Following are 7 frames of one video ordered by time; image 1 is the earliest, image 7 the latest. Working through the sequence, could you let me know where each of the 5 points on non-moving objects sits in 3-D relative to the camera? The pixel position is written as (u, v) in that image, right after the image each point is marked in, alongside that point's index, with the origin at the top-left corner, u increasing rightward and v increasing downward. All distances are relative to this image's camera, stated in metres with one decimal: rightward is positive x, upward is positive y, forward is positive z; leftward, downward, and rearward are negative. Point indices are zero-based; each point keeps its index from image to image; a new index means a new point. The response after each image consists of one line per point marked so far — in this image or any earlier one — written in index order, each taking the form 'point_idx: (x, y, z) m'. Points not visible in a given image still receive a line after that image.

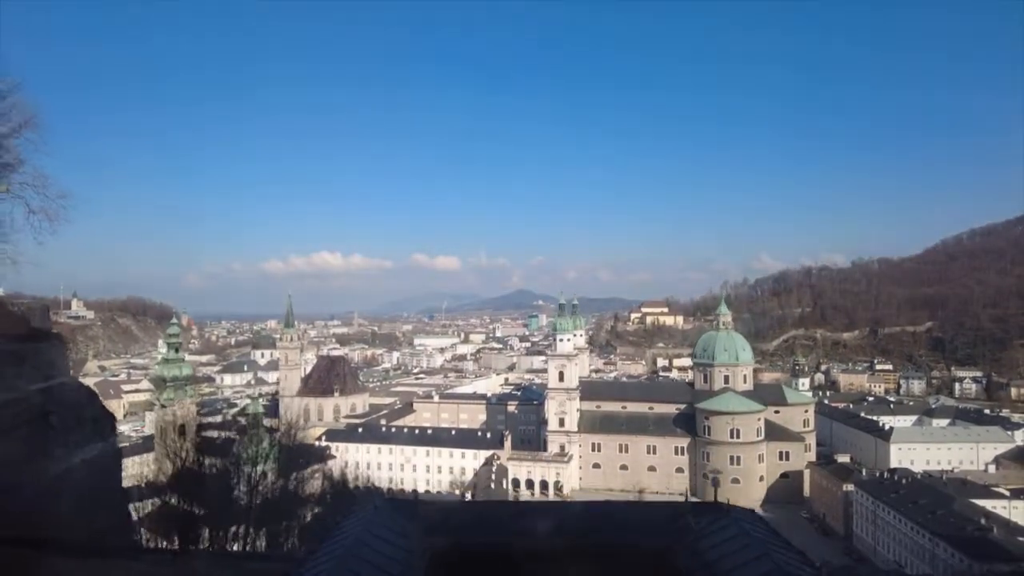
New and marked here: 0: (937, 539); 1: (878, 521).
0: (+8.3, -4.9, +12.9) m
1: (+8.7, -5.6, +15.7) m
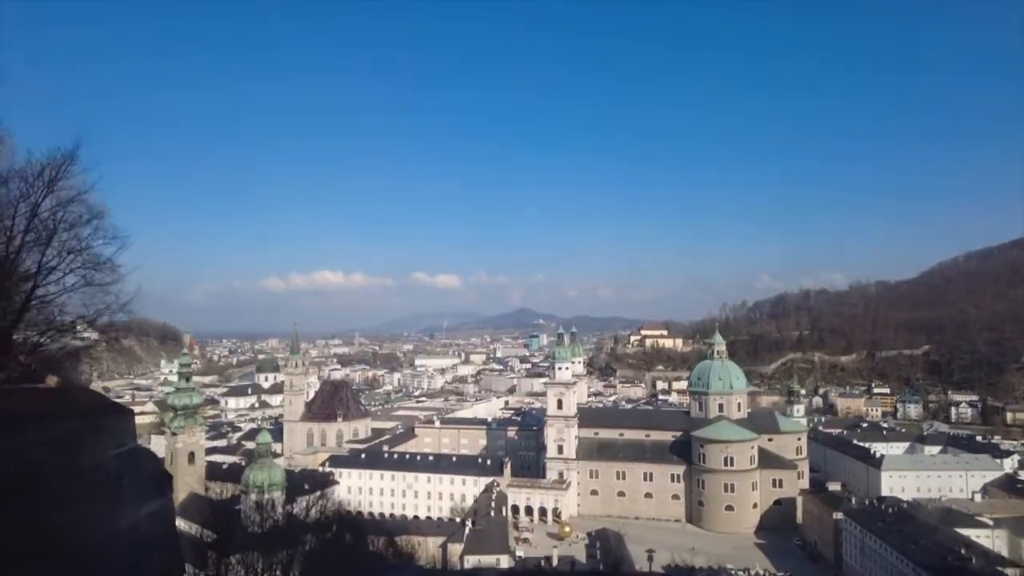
0: (+8.3, -5.8, +13.5) m
1: (+8.7, -6.4, +16.2) m
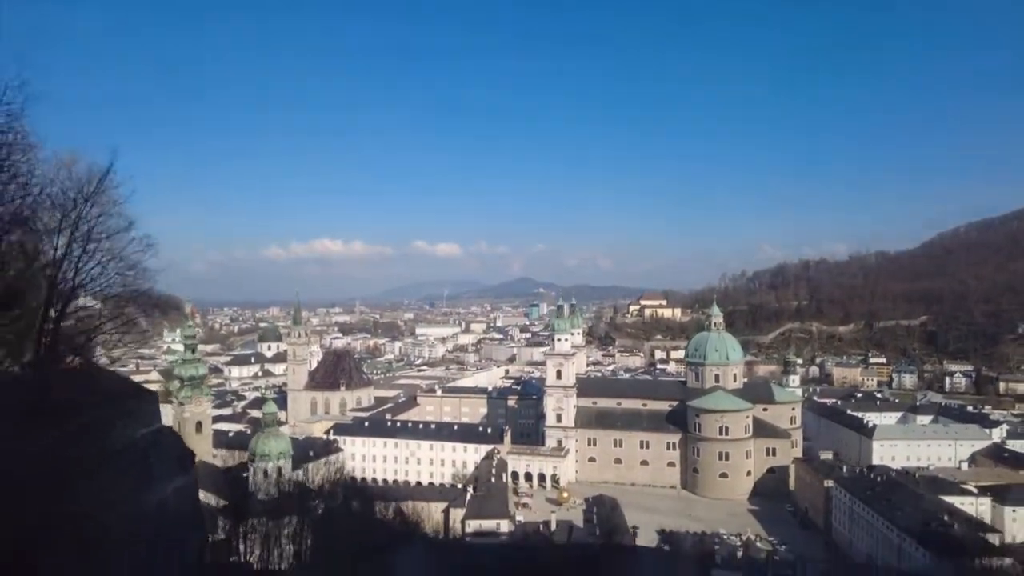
0: (+8.3, -5.2, +14.0) m
1: (+8.7, -5.8, +16.7) m
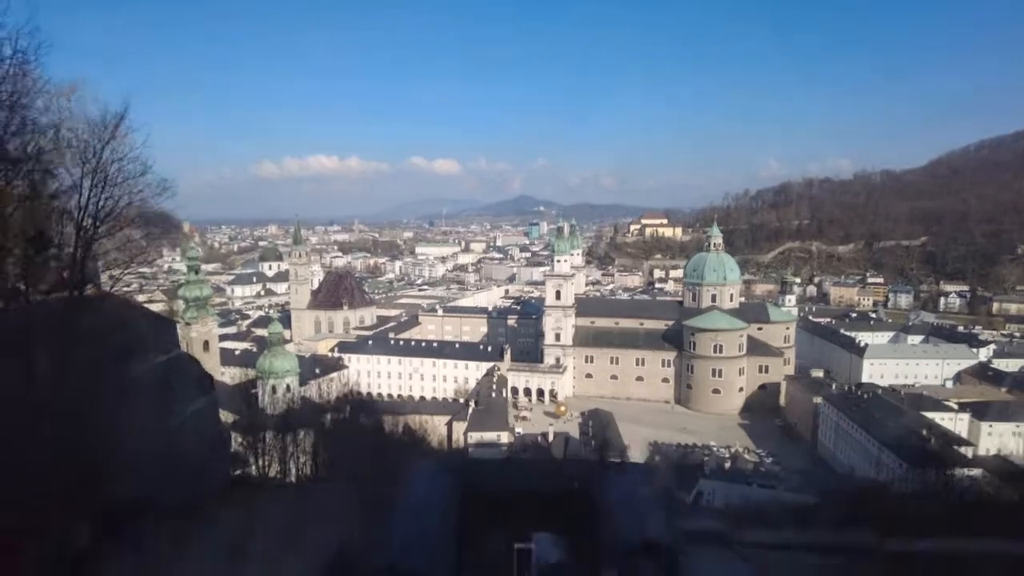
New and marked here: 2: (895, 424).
0: (+8.3, -3.6, +14.7) m
1: (+8.7, -3.8, +17.5) m
2: (+9.0, -3.2, +15.5) m
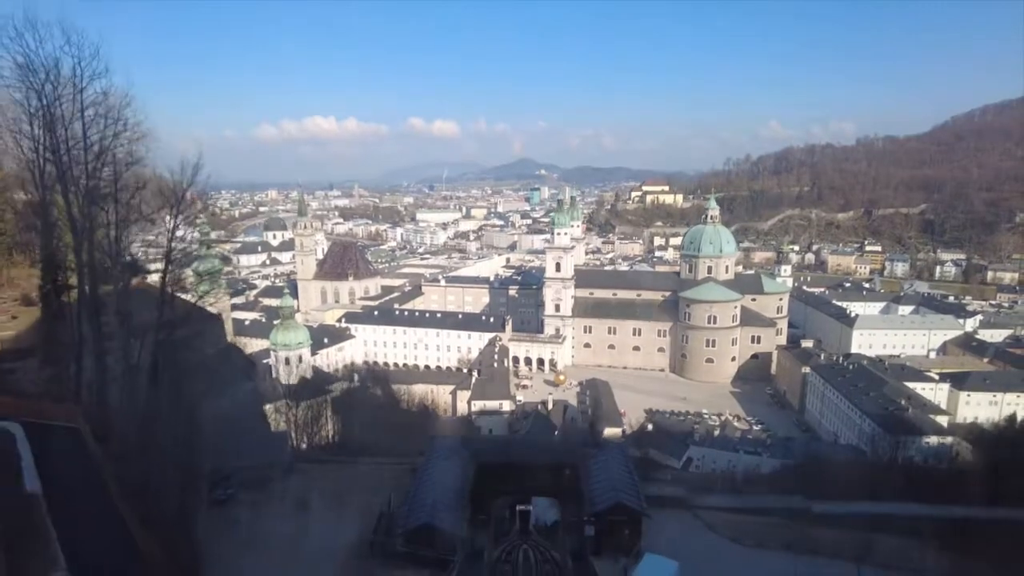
0: (+8.3, -3.0, +15.6) m
1: (+8.7, -3.1, +18.4) m
2: (+9.1, -2.6, +16.4) m
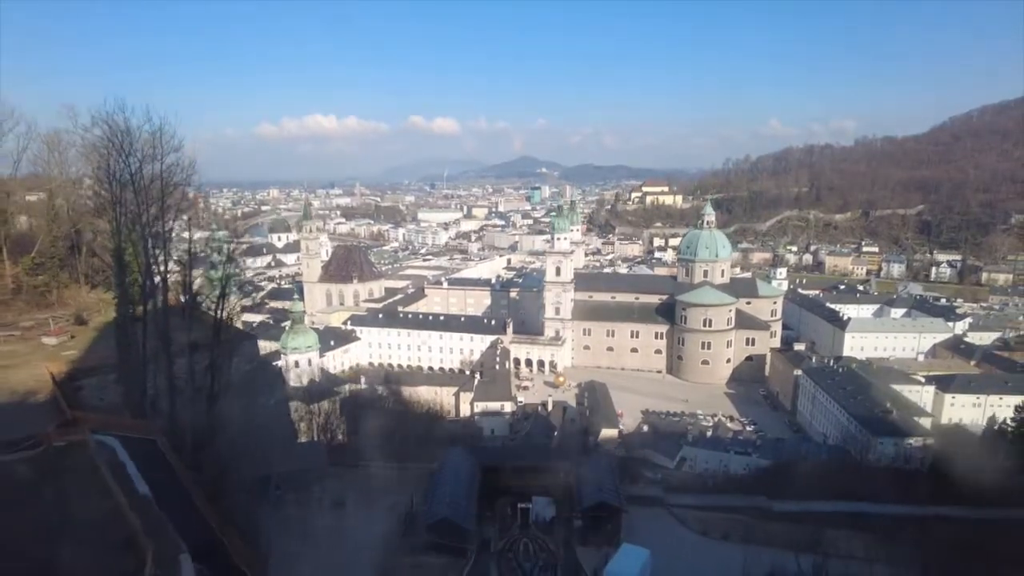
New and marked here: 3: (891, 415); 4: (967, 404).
0: (+8.4, -3.2, +16.2) m
1: (+8.8, -3.3, +19.0) m
2: (+9.1, -2.8, +17.1) m
3: (+9.2, -3.0, +15.9) m
4: (+12.5, -3.2, +18.1) m
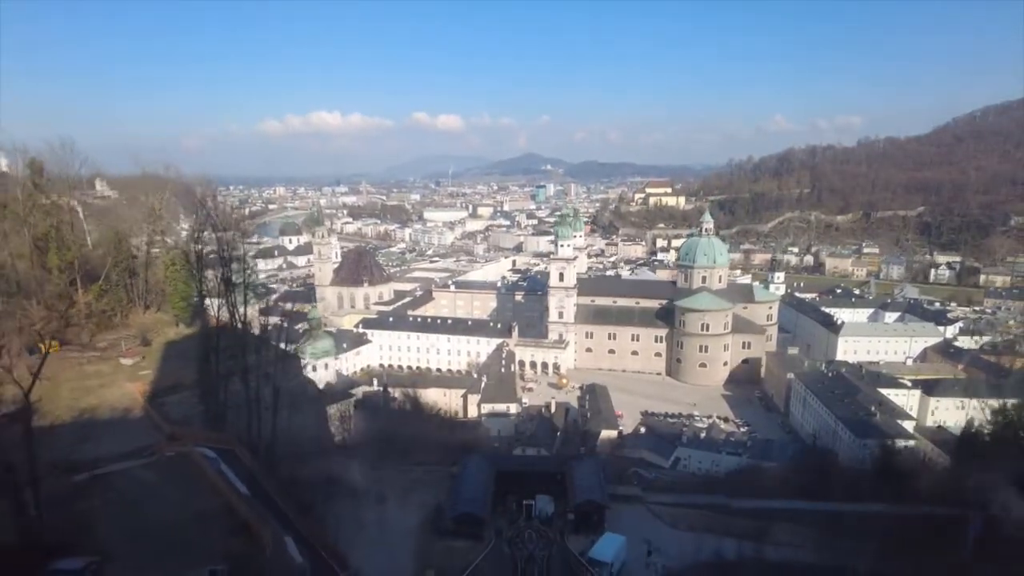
0: (+8.5, -3.5, +17.2) m
1: (+8.9, -3.5, +20.0) m
2: (+9.3, -3.1, +18.0) m
3: (+9.3, -3.3, +16.8) m
4: (+12.7, -3.4, +19.1) m
